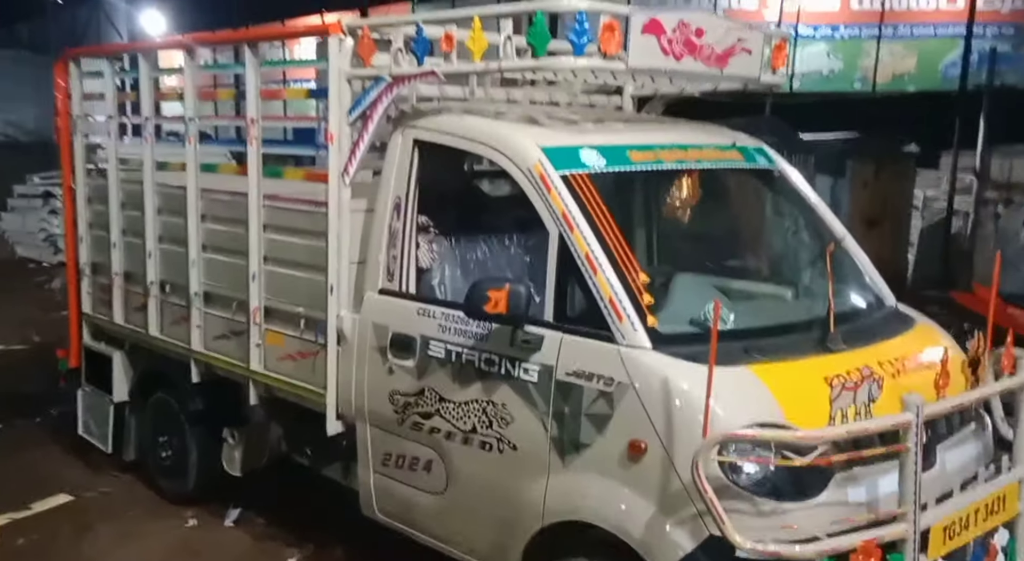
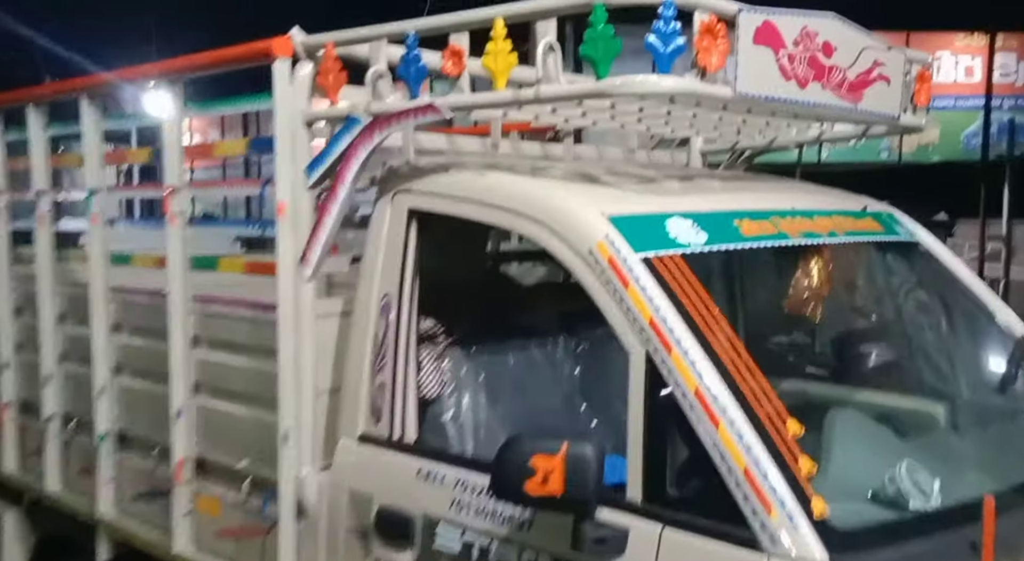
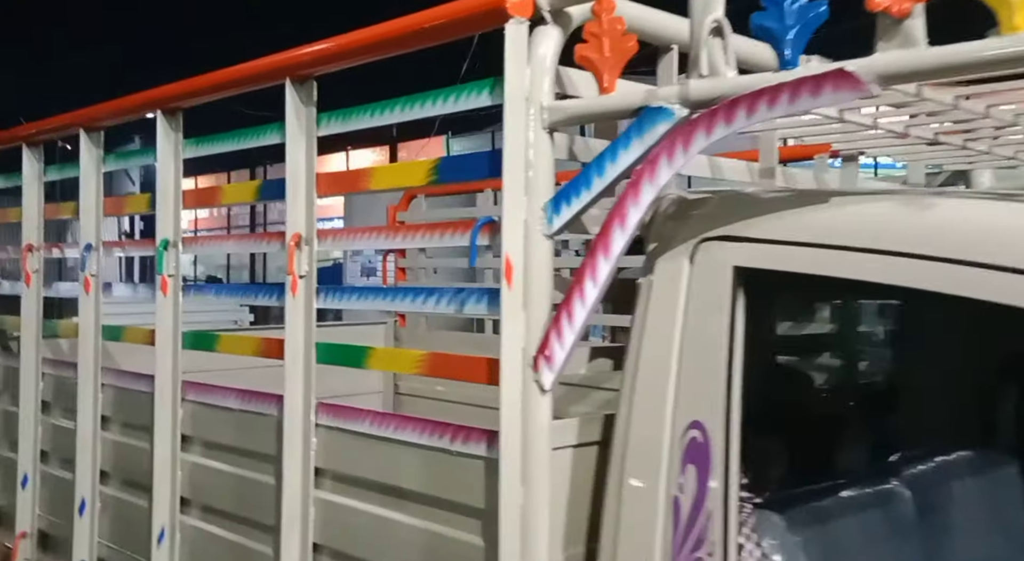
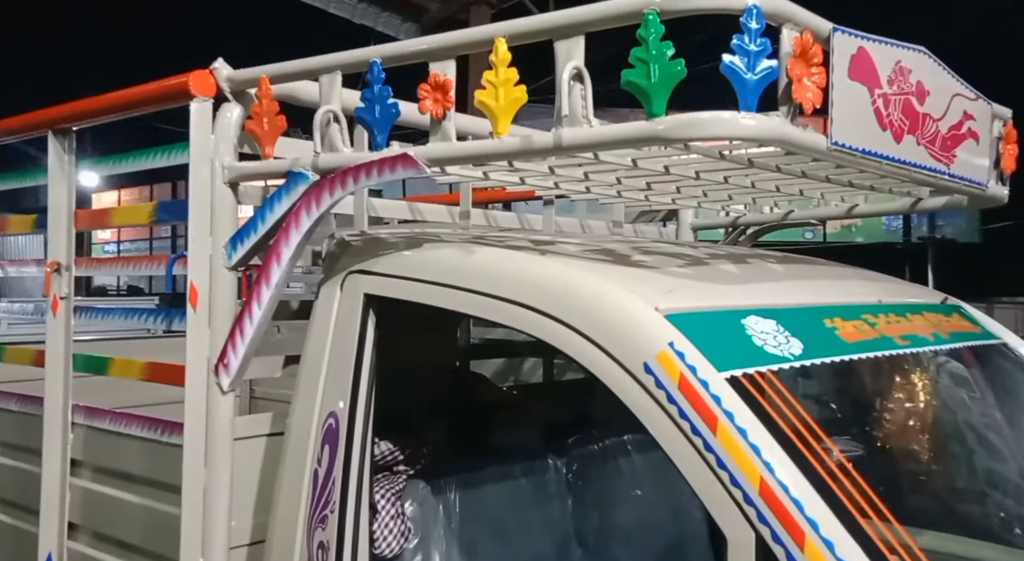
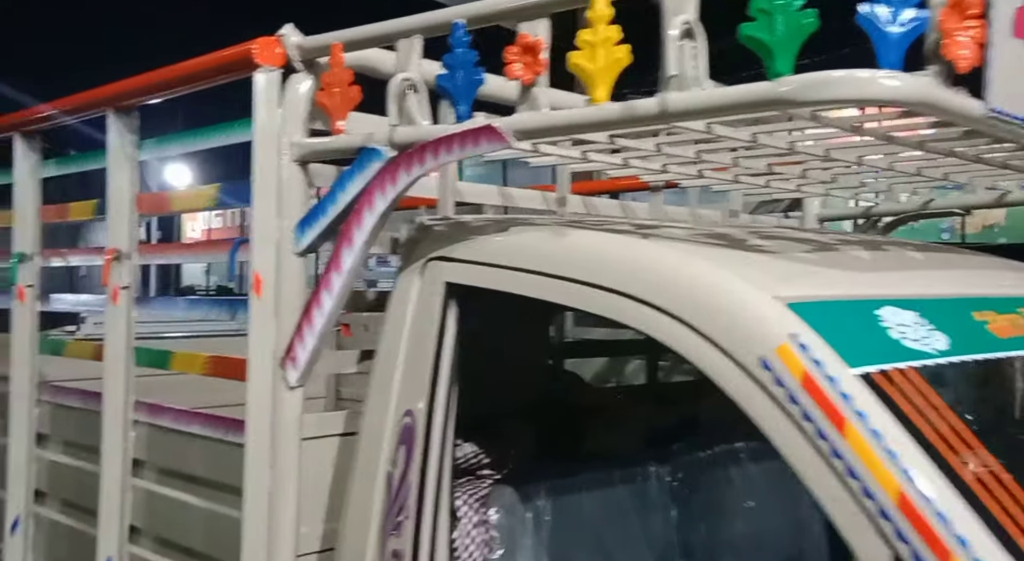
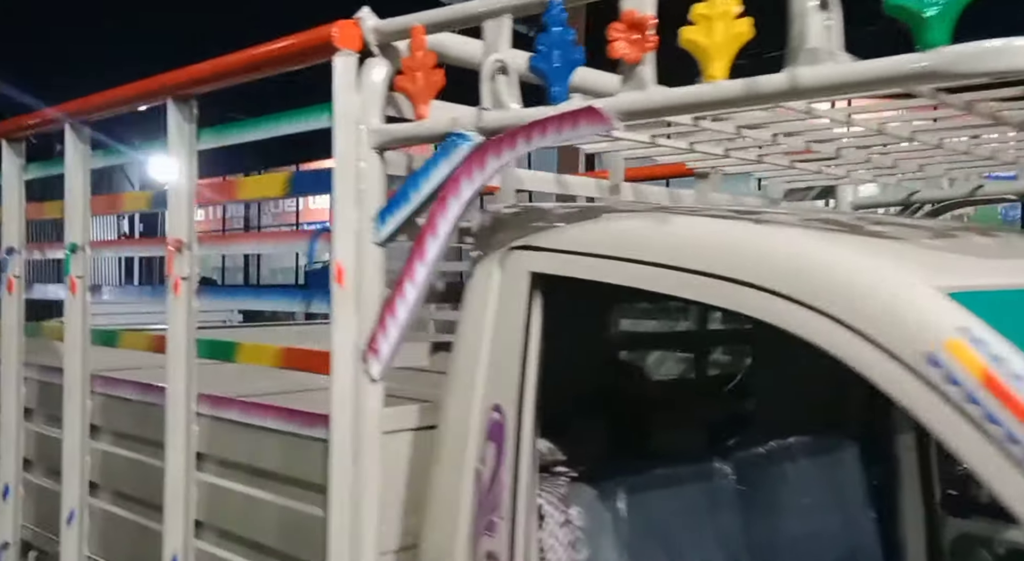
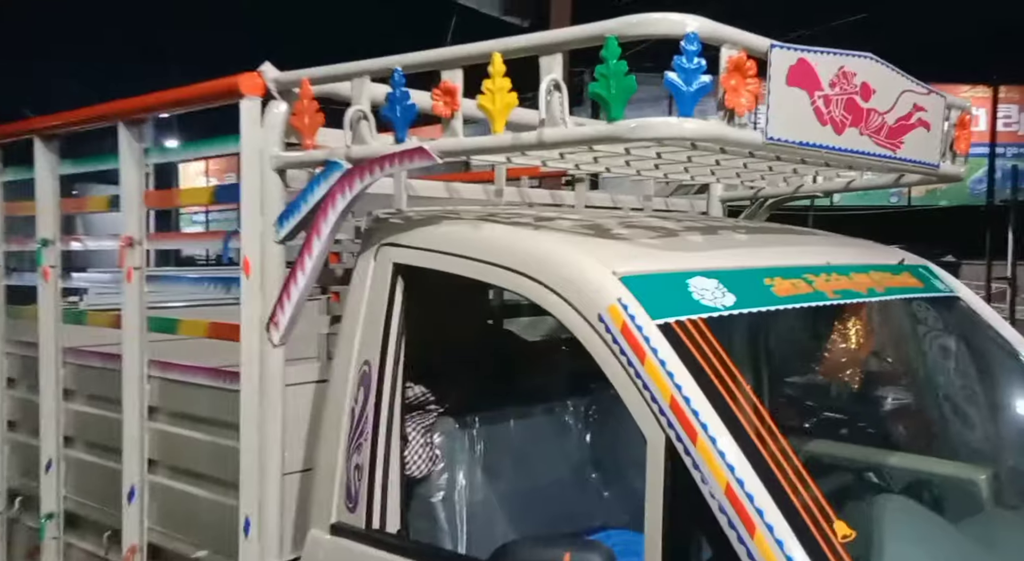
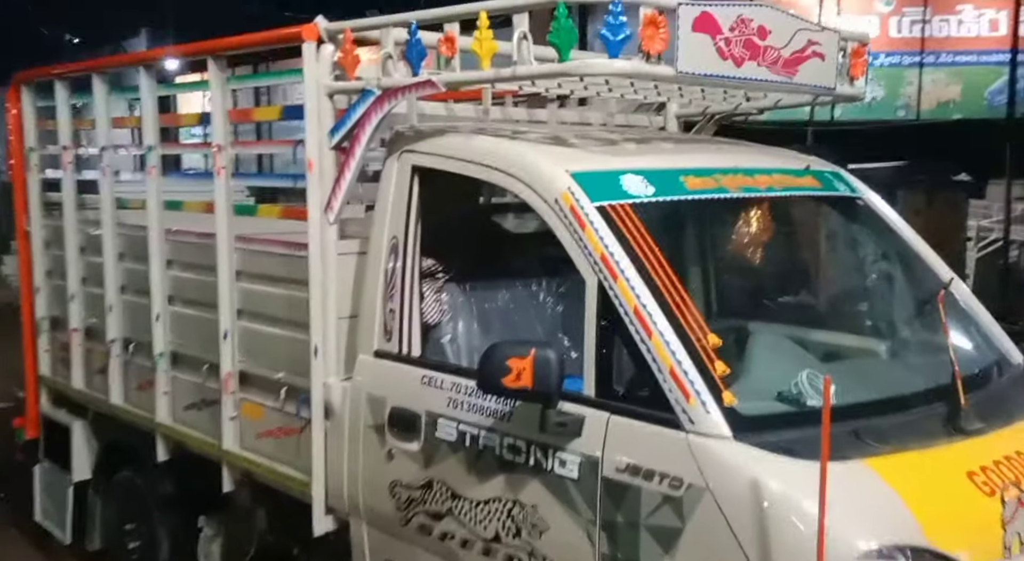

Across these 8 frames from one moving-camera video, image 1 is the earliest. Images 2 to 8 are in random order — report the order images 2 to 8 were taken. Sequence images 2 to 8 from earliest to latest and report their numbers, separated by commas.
8, 2, 7, 4, 5, 6, 3
